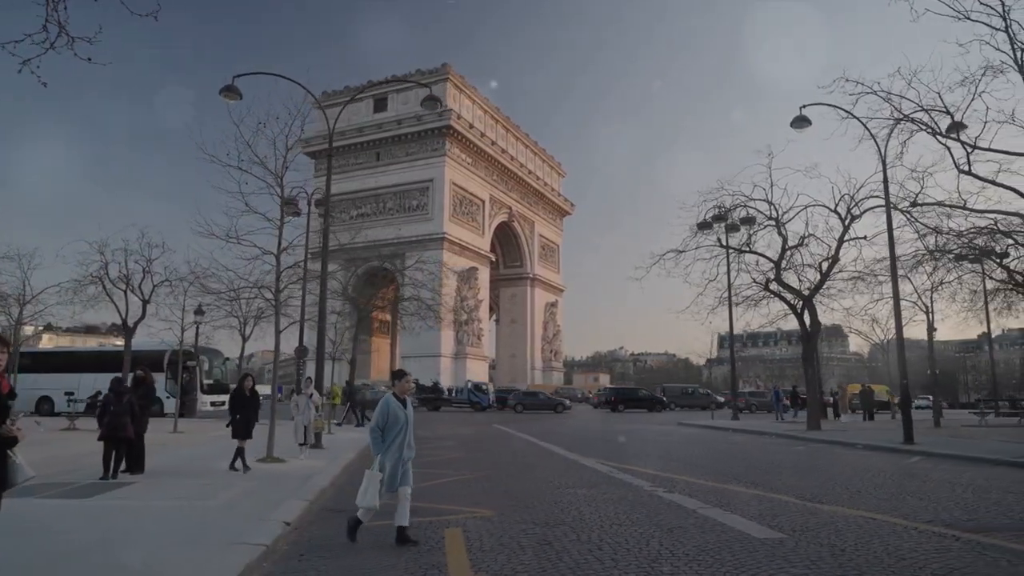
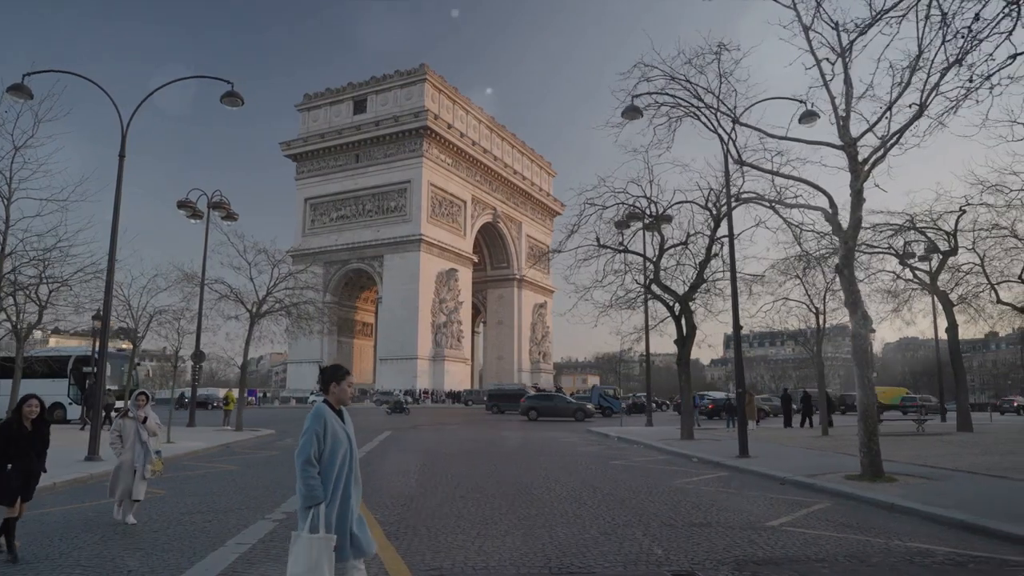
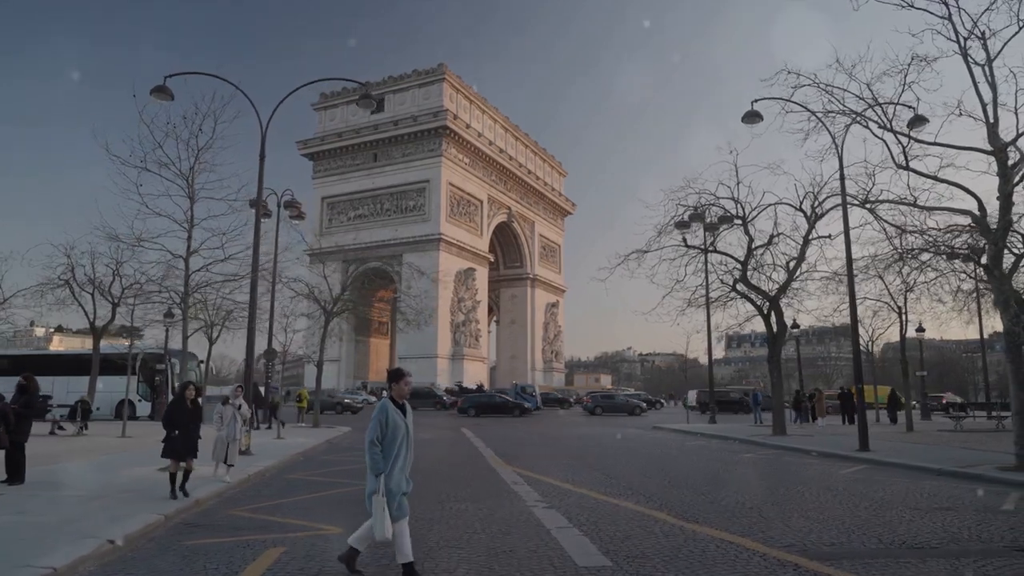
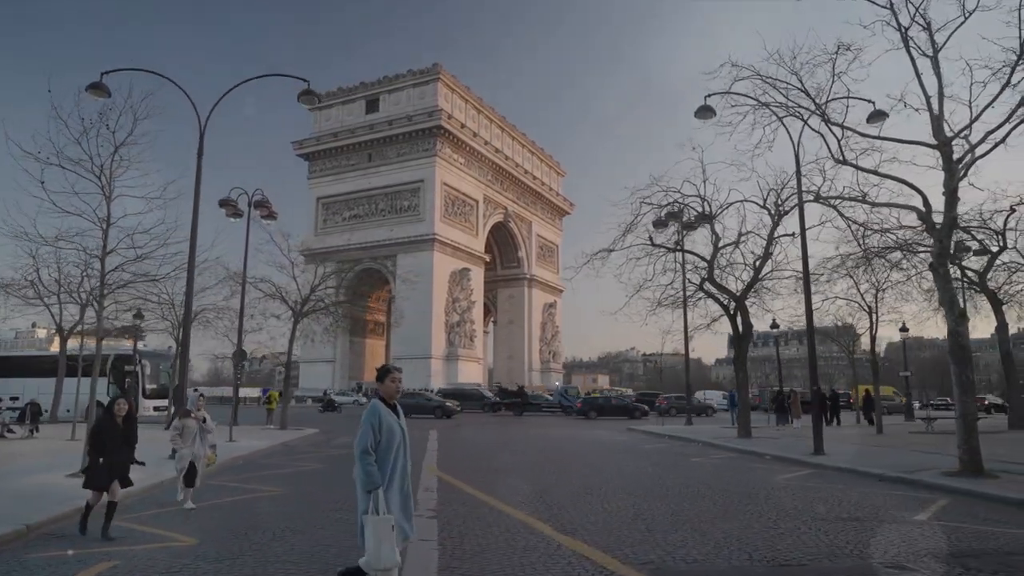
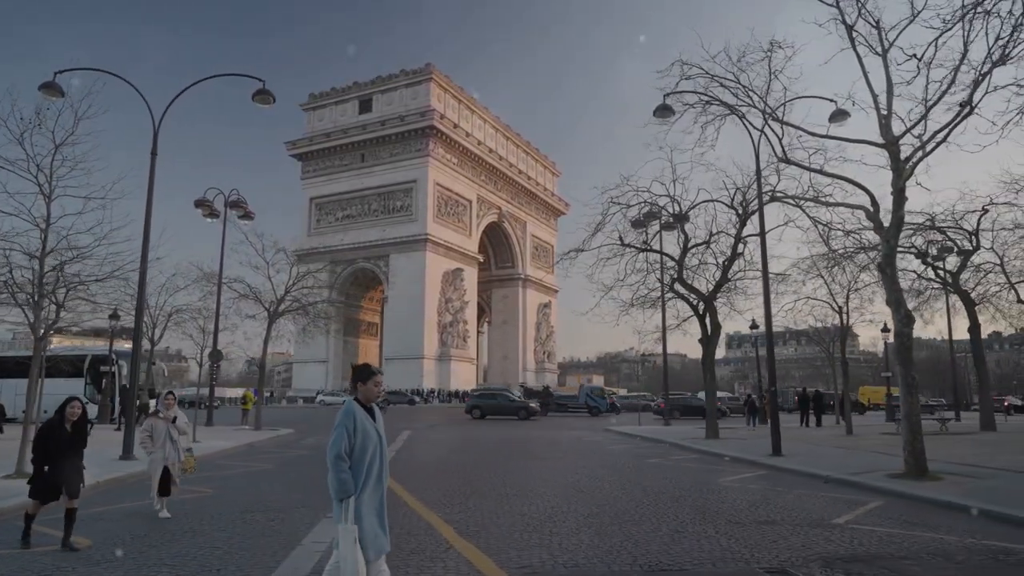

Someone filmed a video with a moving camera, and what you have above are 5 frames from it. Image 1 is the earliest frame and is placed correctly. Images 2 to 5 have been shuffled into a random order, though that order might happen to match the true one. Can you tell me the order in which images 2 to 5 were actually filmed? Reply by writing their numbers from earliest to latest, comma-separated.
3, 4, 5, 2
